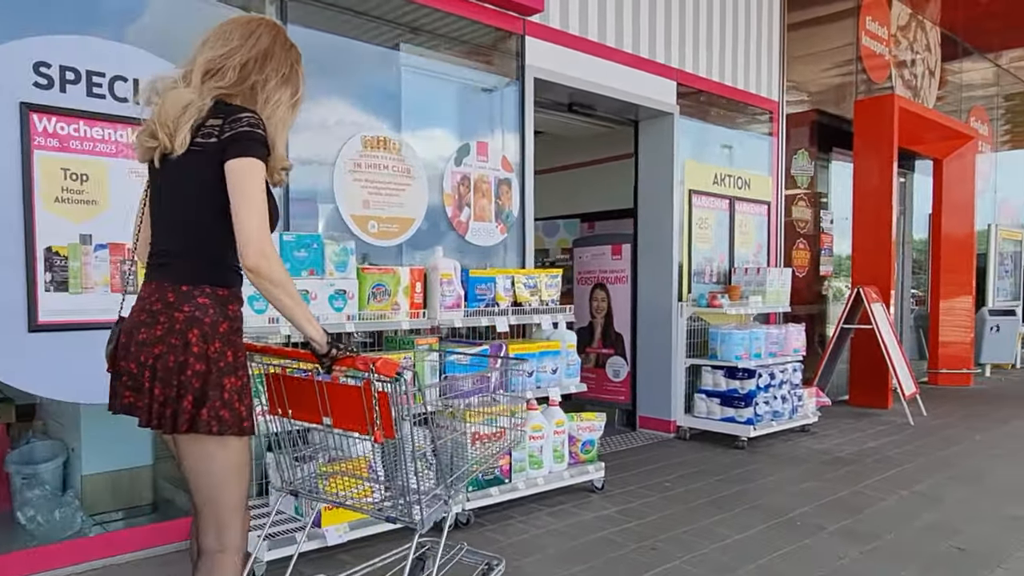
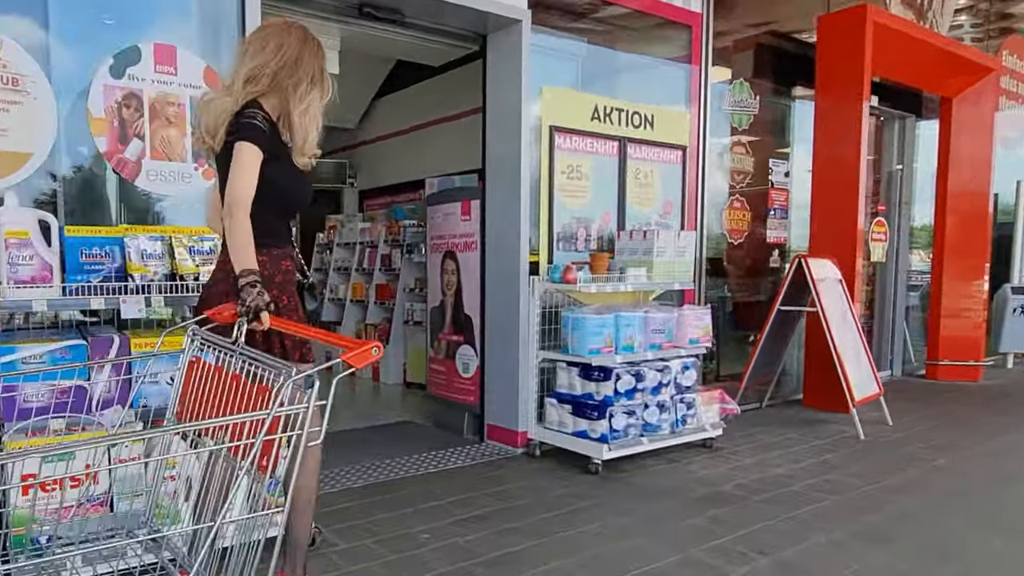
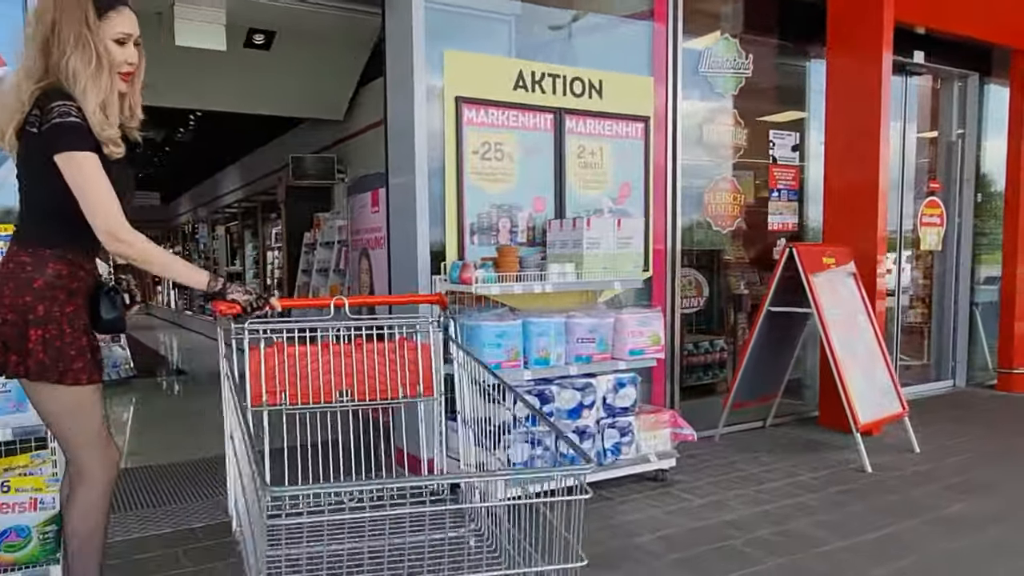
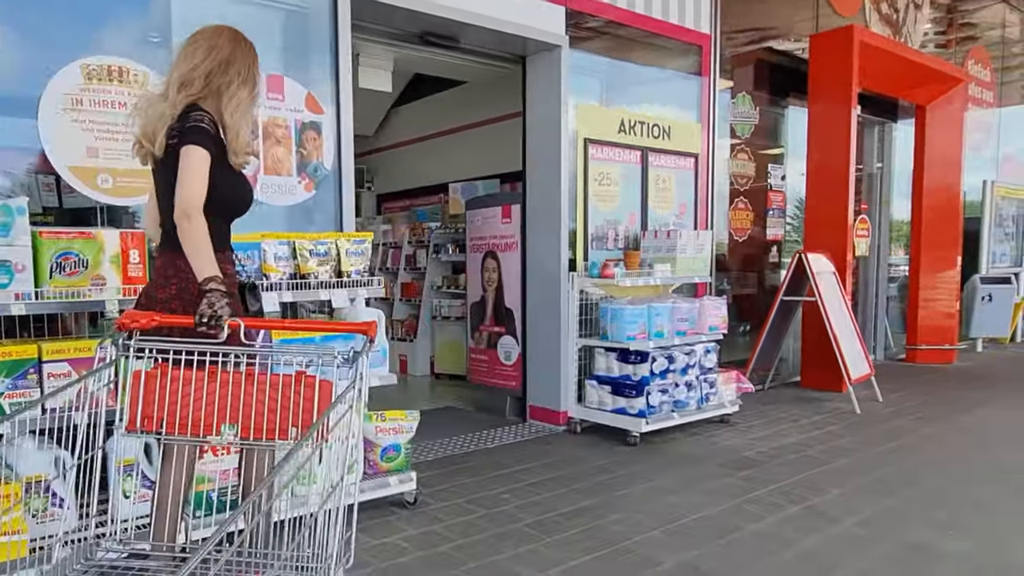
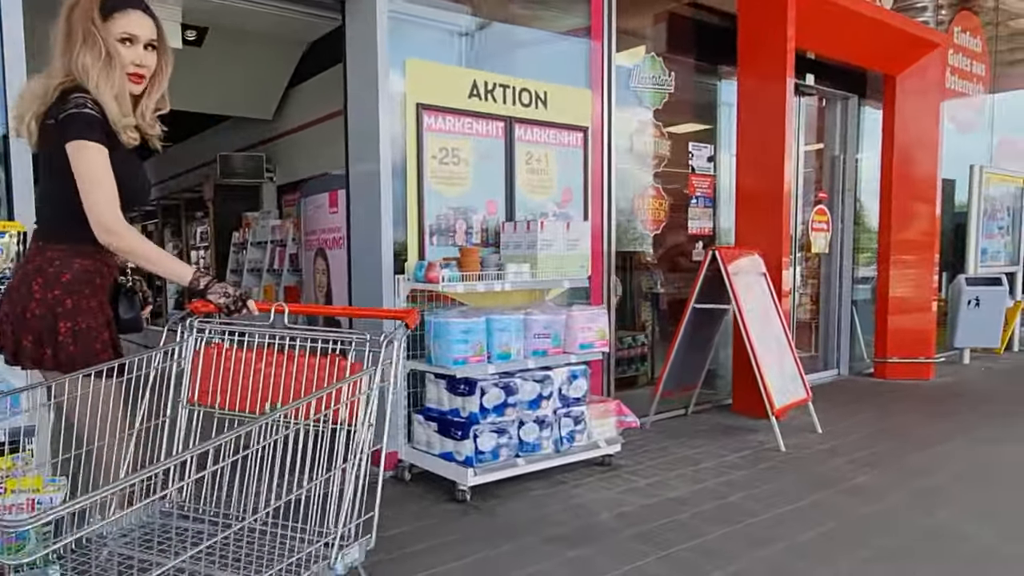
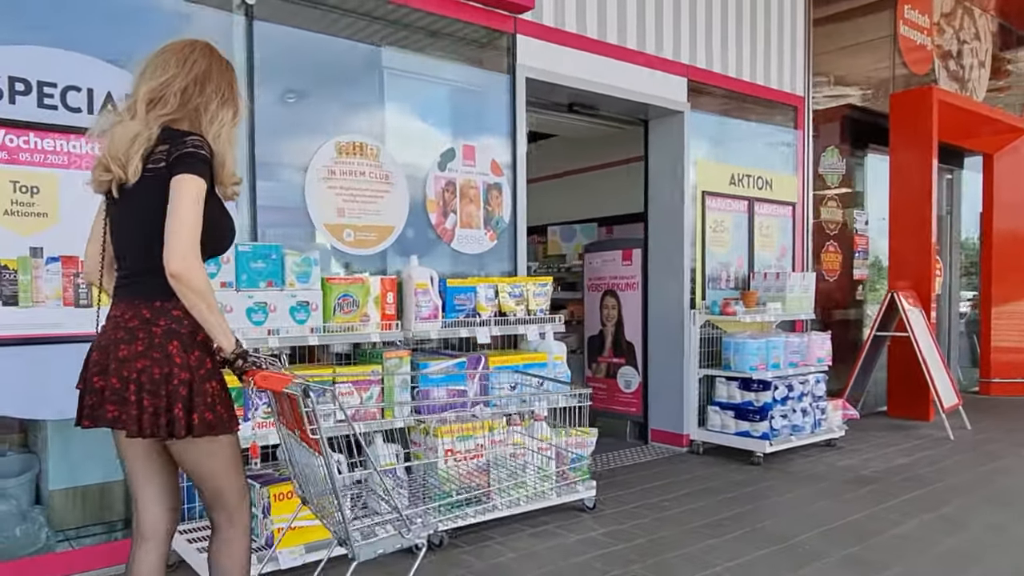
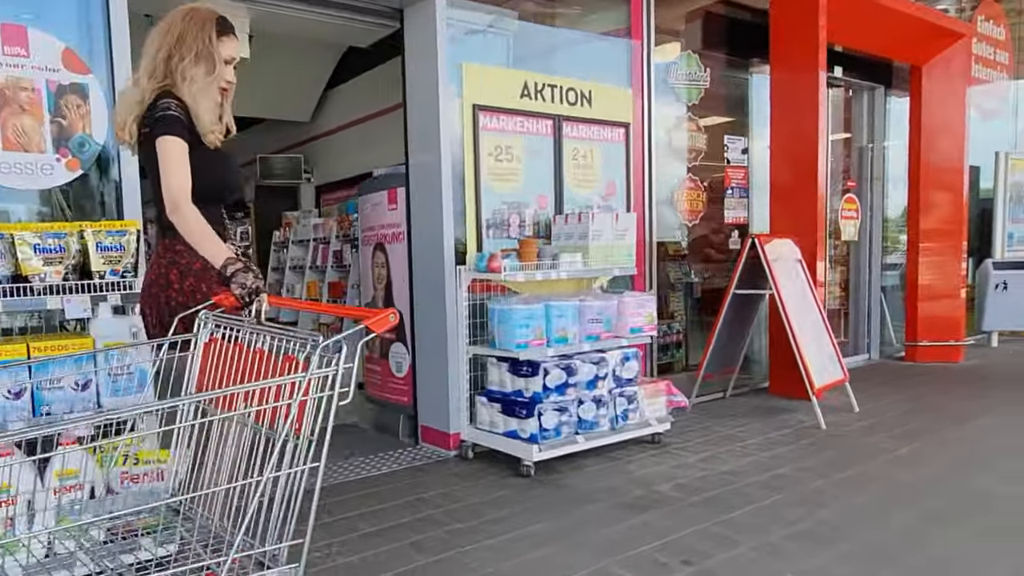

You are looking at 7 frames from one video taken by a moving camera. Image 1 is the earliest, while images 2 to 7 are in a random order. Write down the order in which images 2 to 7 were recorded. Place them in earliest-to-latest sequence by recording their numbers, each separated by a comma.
6, 4, 2, 7, 5, 3
